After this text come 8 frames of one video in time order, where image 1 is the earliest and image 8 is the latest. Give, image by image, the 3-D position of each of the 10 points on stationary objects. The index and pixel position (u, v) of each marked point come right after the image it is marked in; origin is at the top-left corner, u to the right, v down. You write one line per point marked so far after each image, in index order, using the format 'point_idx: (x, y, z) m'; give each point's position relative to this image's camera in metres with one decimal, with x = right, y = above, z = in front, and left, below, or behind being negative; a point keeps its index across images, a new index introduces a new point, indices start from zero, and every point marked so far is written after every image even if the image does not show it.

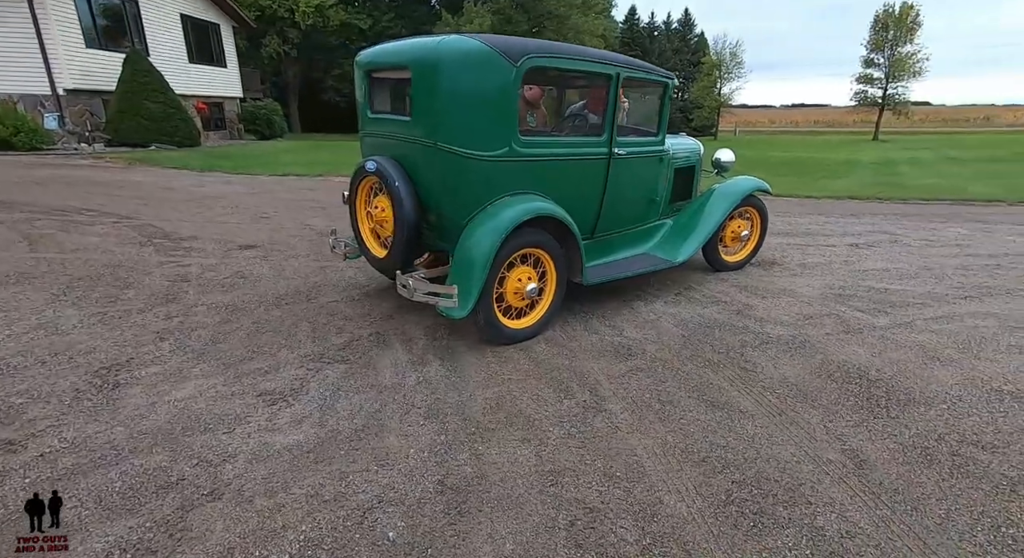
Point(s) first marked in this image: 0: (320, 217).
0: (-3.0, +1.0, +7.9) m
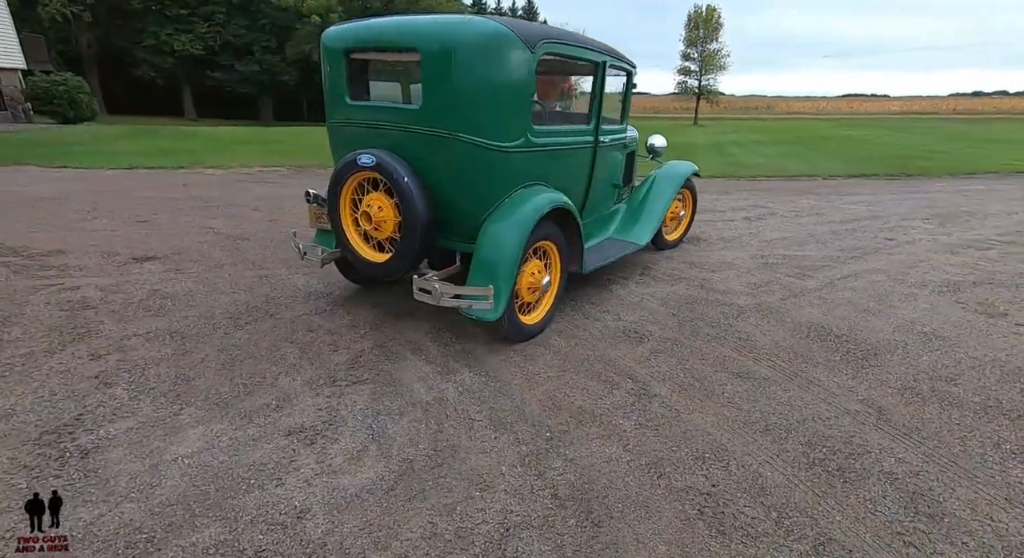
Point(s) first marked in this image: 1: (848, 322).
0: (-4.0, +0.8, +6.8) m
1: (+2.8, -0.4, +4.2) m
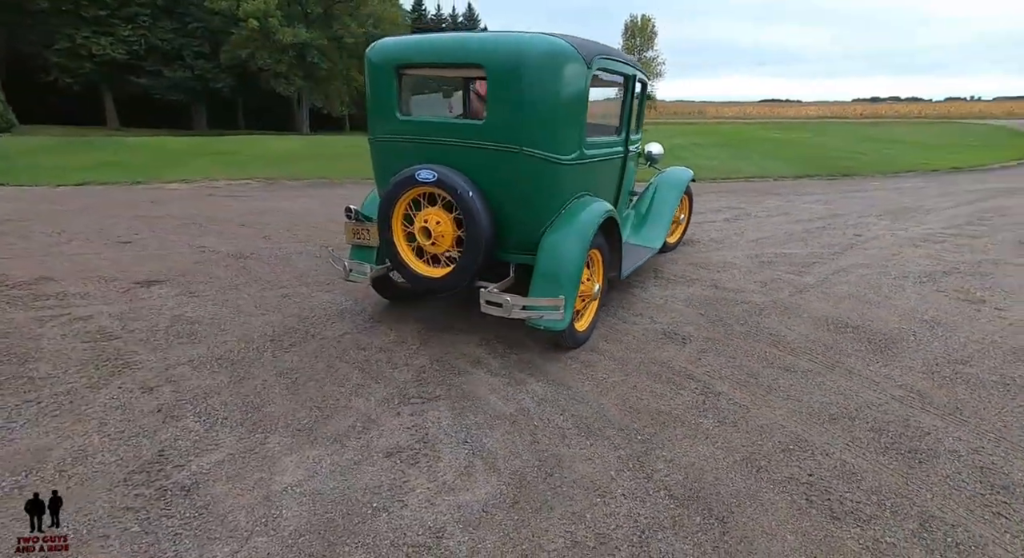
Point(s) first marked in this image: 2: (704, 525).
0: (-3.9, +0.6, +6.5) m
1: (+3.1, -0.3, +4.6) m
2: (+0.8, -1.0, +2.1) m
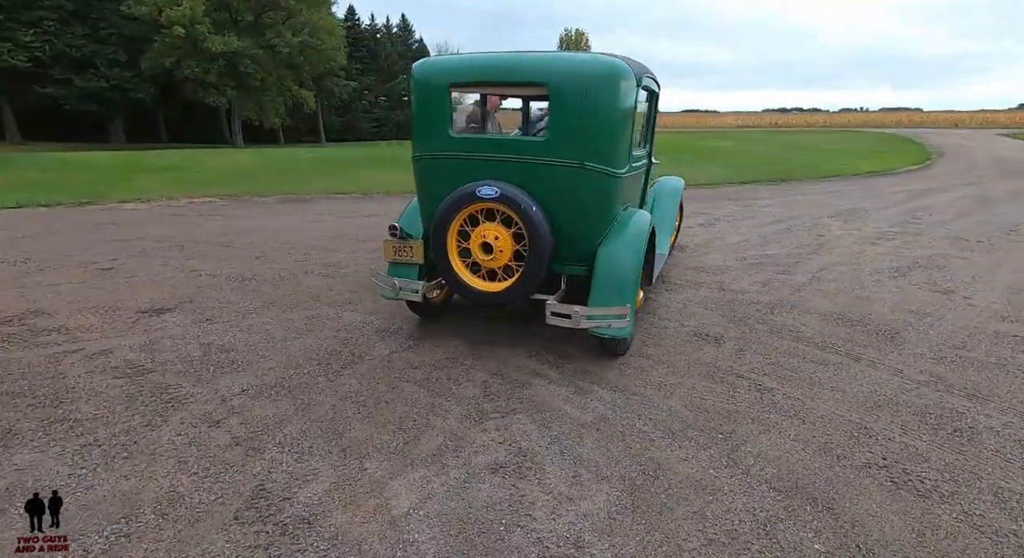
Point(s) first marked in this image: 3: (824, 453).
0: (-3.9, +0.3, +6.1) m
1: (+3.4, -0.3, +5.0) m
2: (+1.4, -1.1, +2.3) m
3: (+1.7, -0.9, +2.7) m
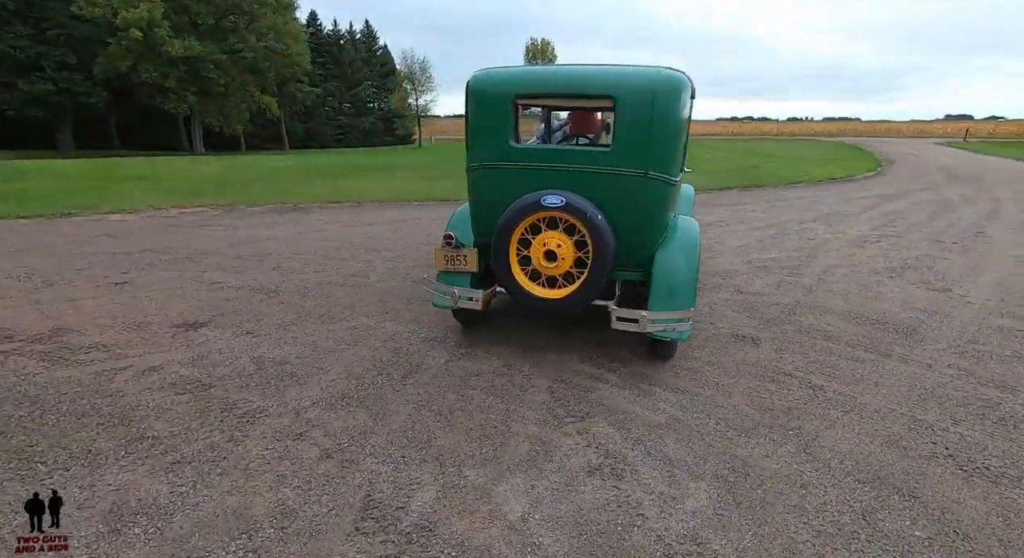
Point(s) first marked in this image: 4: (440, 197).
0: (-3.6, +0.1, +6.0) m
1: (+3.7, -0.3, +5.2) m
2: (+1.9, -1.1, +2.4) m
3: (+2.1, -0.9, +2.9) m
4: (-1.9, +2.2, +13.3) m
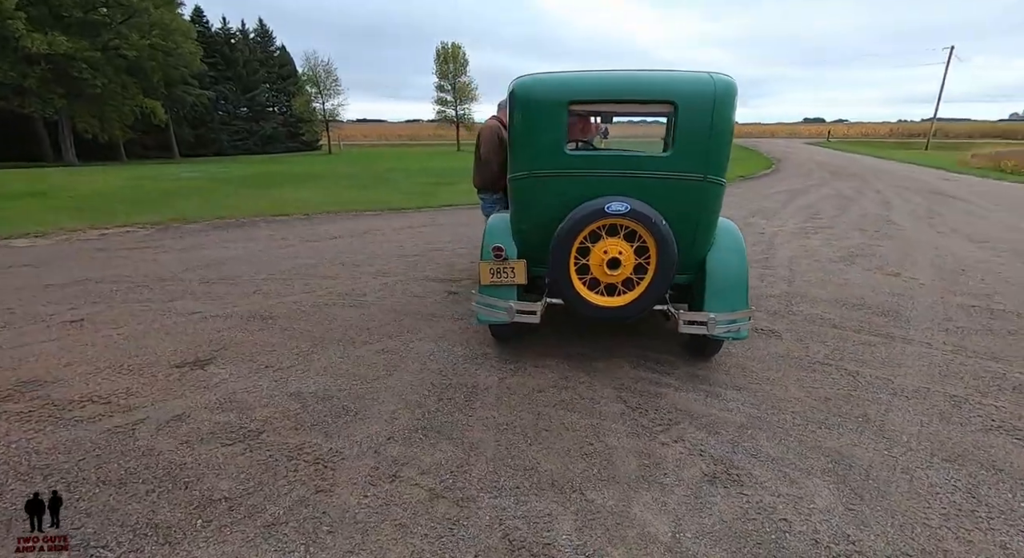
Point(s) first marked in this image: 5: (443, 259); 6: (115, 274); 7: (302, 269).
0: (-3.6, -0.2, +5.3) m
1: (+3.8, -0.2, +5.7) m
2: (+2.5, -1.0, +2.6) m
3: (+2.7, -0.9, +3.1) m
4: (-3.1, +1.9, +12.8) m
5: (-0.9, +0.3, +6.9) m
6: (-4.7, +0.1, +6.1) m
7: (-2.6, +0.1, +6.3) m
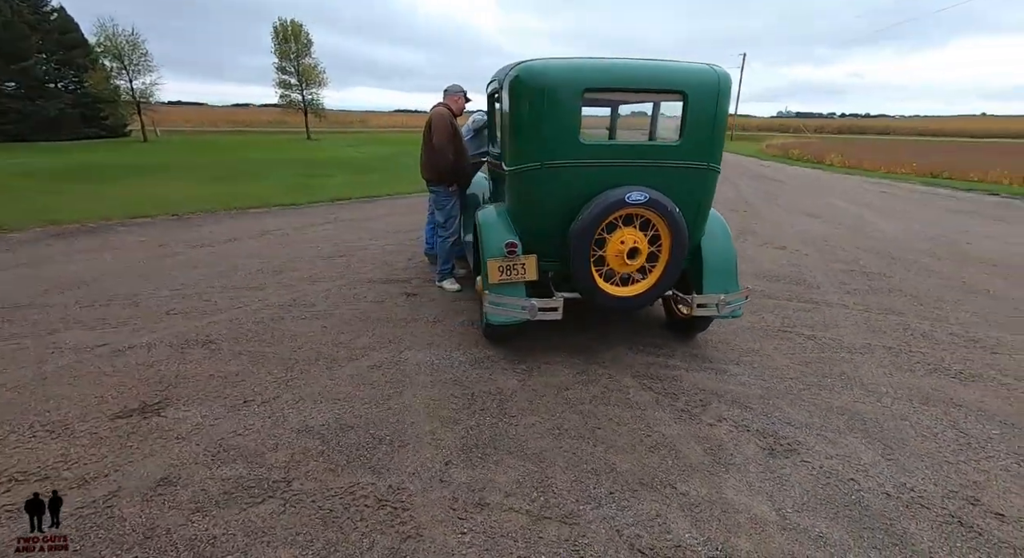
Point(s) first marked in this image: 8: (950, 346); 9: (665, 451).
0: (-3.8, -0.4, +4.1) m
1: (+3.2, +0.1, +6.4) m
2: (+2.8, -0.8, +3.2) m
3: (+2.8, -0.7, +3.7) m
4: (-5.5, +1.8, +11.4) m
5: (-1.7, +0.3, +6.4) m
6: (-5.2, -0.2, +4.6) m
7: (-3.2, 0.0, +5.4) m
8: (+3.7, -0.5, +4.3) m
9: (+0.8, -0.9, +2.7) m
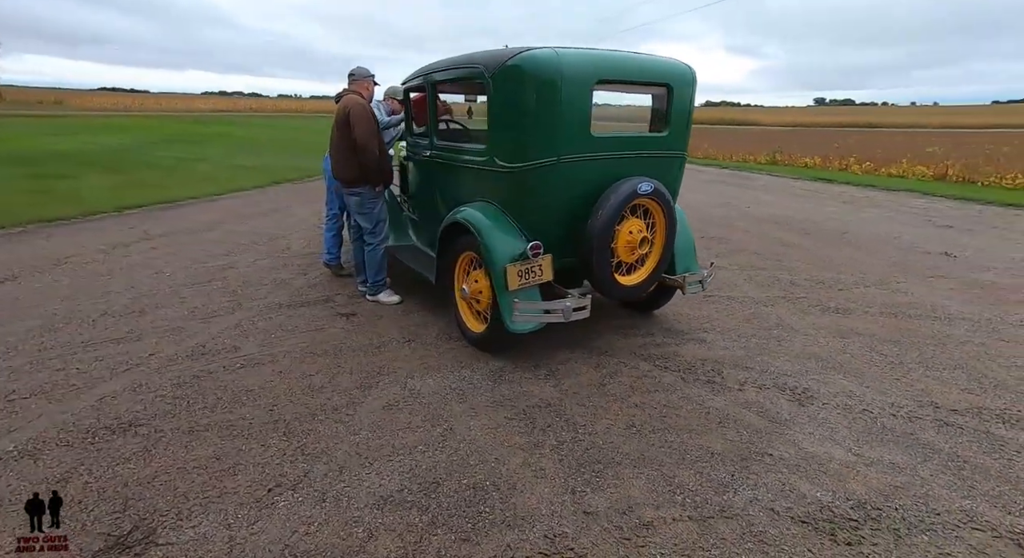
0: (-3.6, -0.9, +2.4) m
1: (+1.9, +0.5, +7.2) m
2: (+2.9, -0.5, +4.1) m
3: (+2.7, -0.3, +4.5) m
4: (-8.2, +1.1, +8.4) m
5: (-2.6, 0.0, +5.3) m
6: (-5.0, -0.9, +2.3) m
7: (-3.5, -0.4, +3.8) m
8: (+3.3, -0.1, +5.4) m
9: (+1.3, -0.8, +2.9) m
